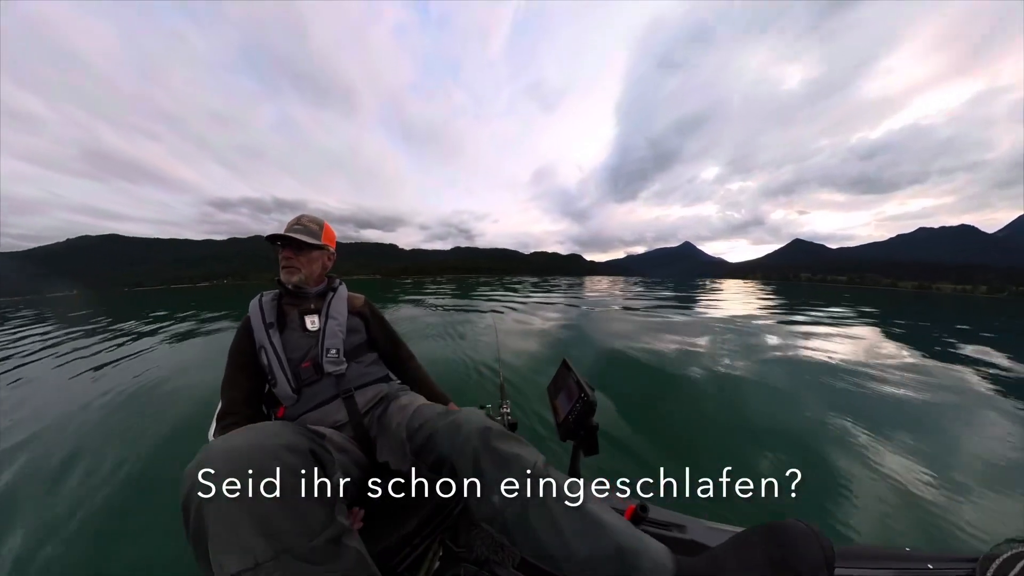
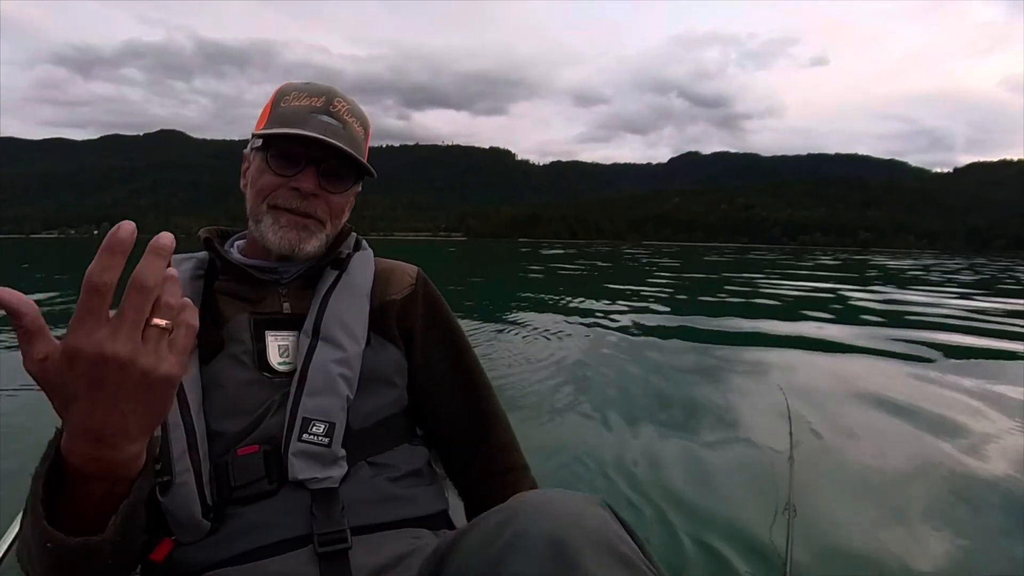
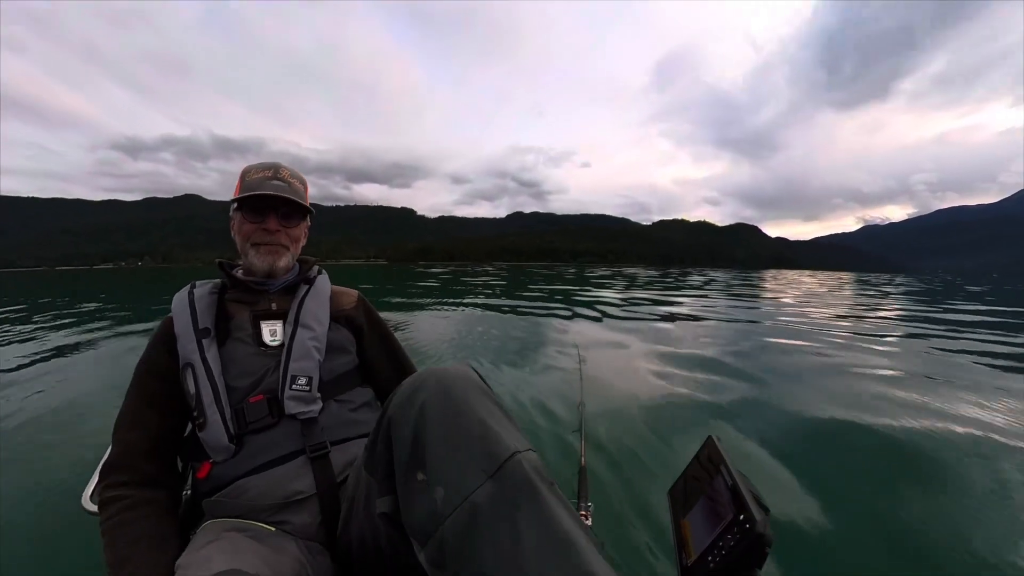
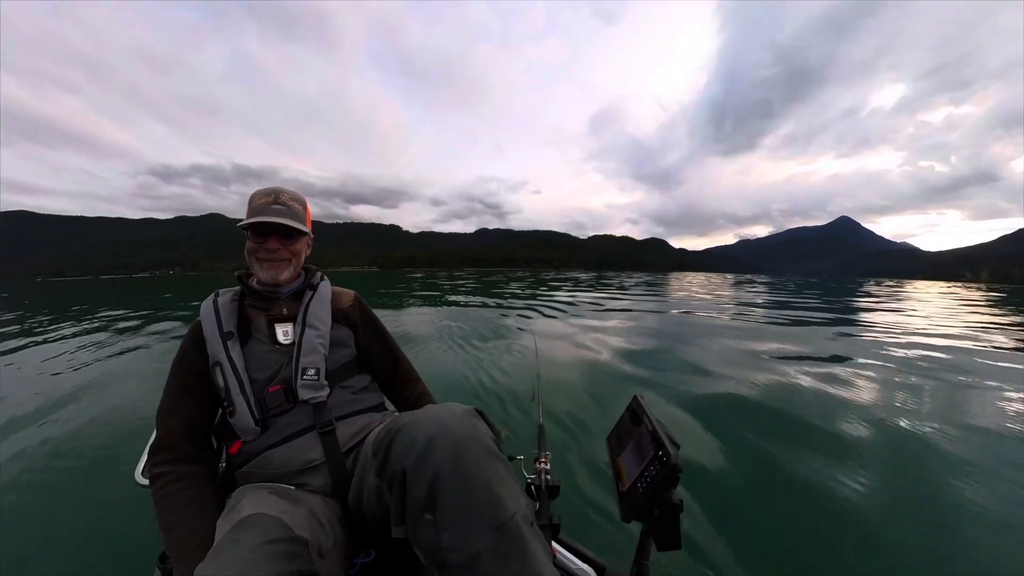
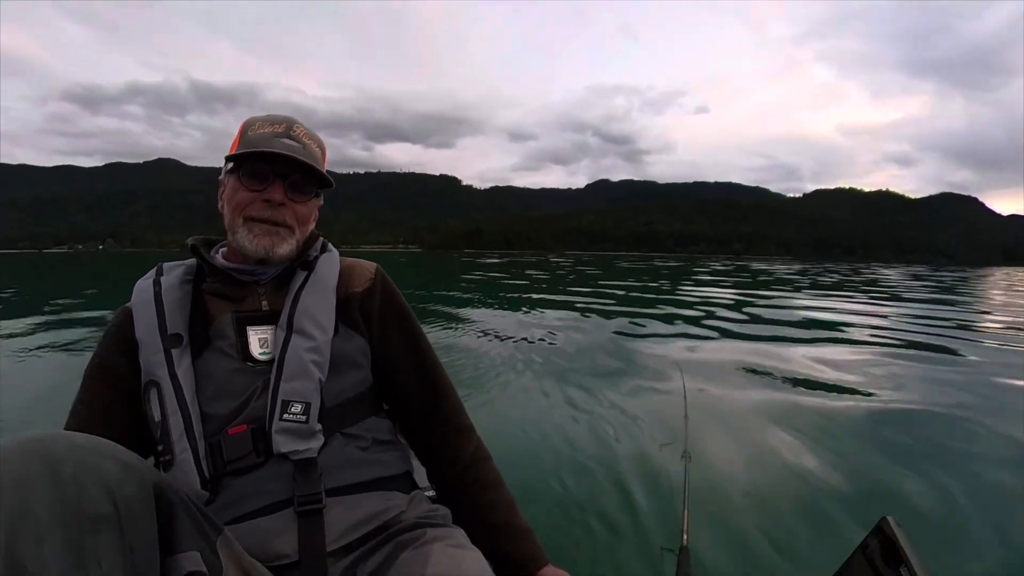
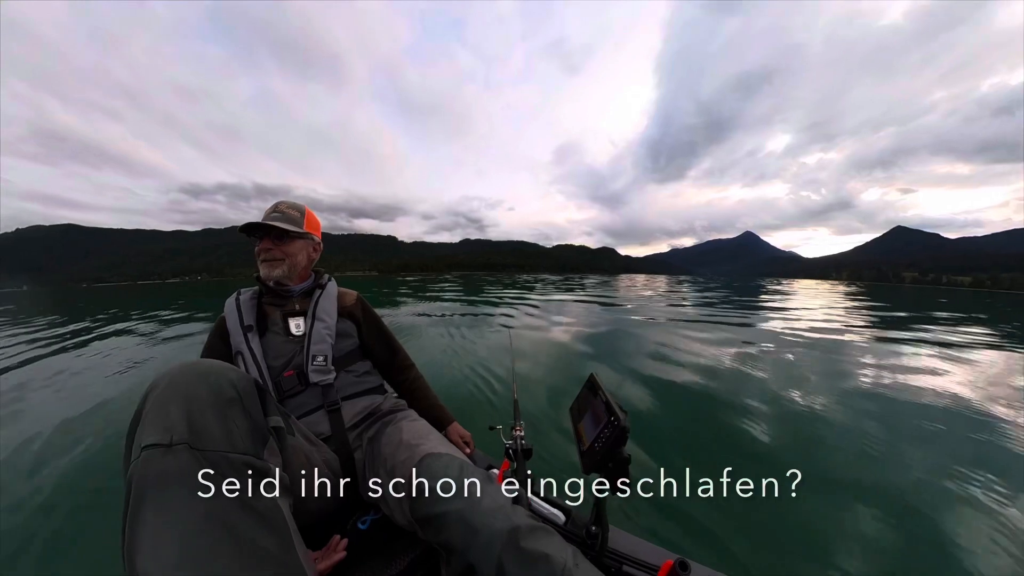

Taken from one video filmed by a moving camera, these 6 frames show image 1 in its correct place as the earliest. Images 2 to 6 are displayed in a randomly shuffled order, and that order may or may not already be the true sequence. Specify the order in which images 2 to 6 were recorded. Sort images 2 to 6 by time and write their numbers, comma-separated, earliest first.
6, 4, 3, 5, 2
